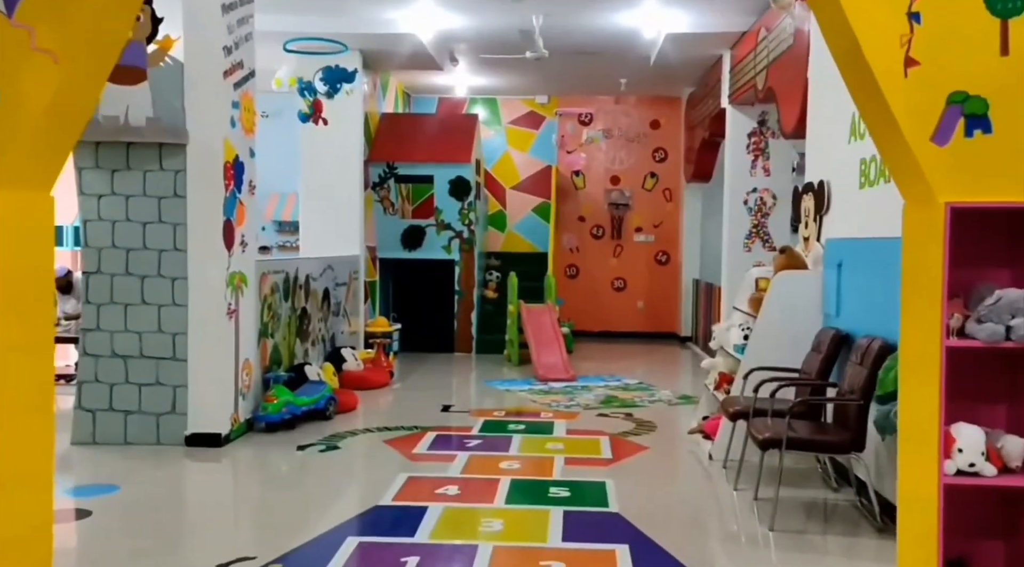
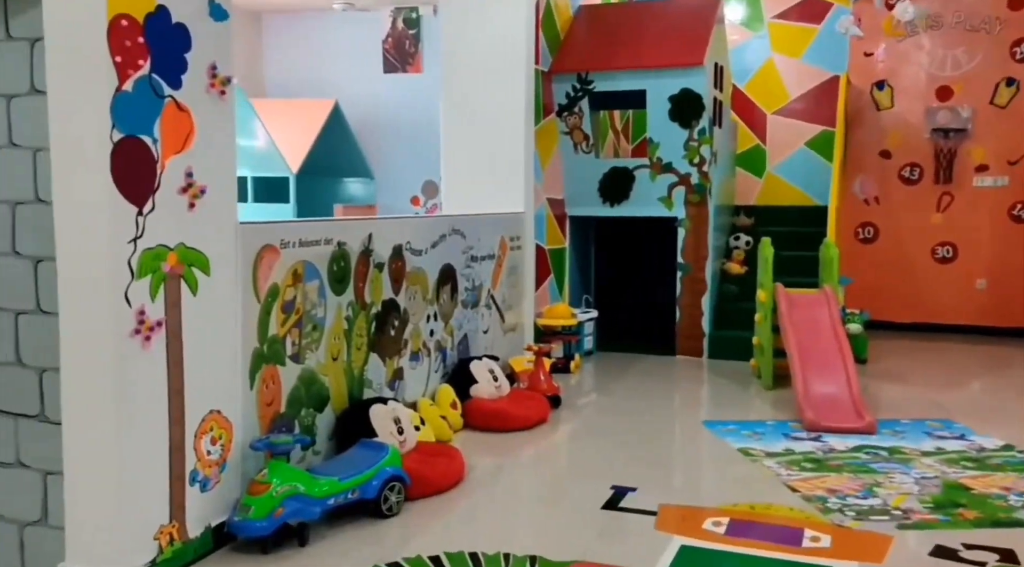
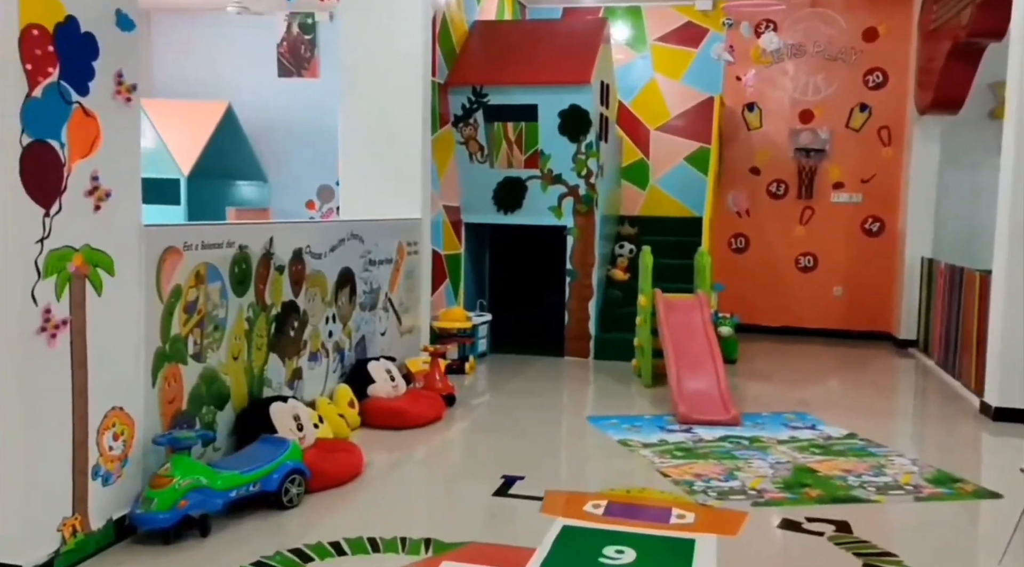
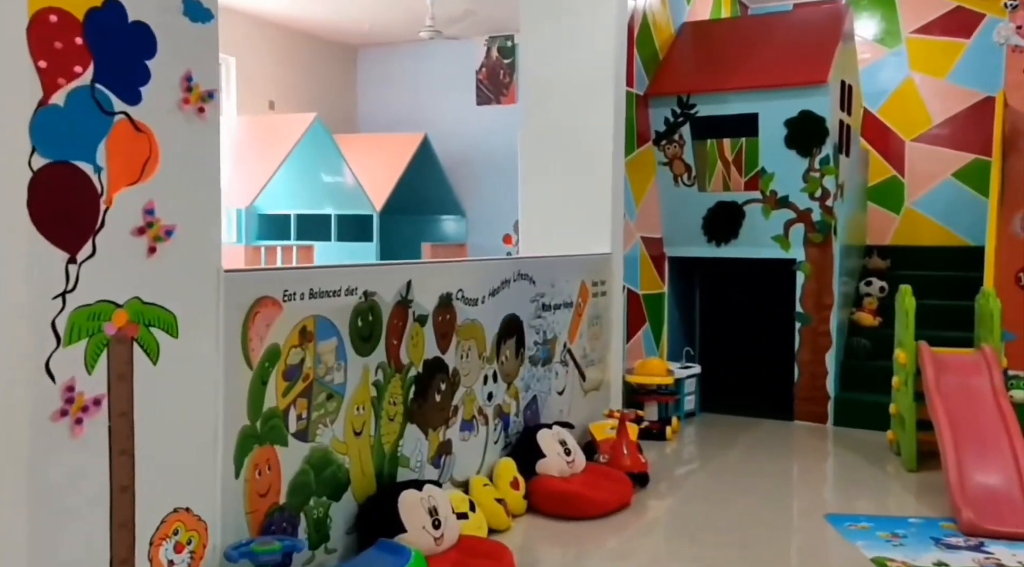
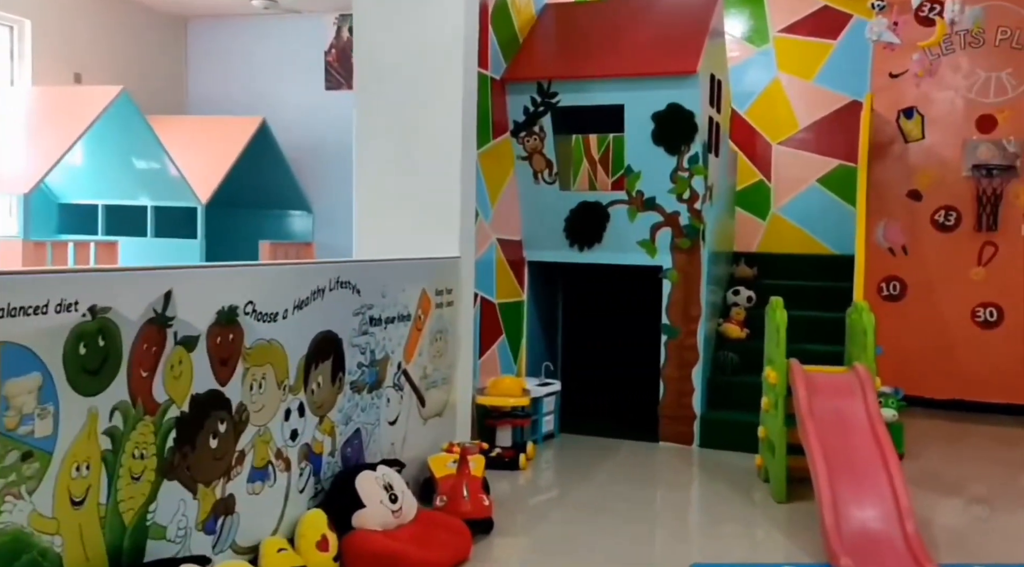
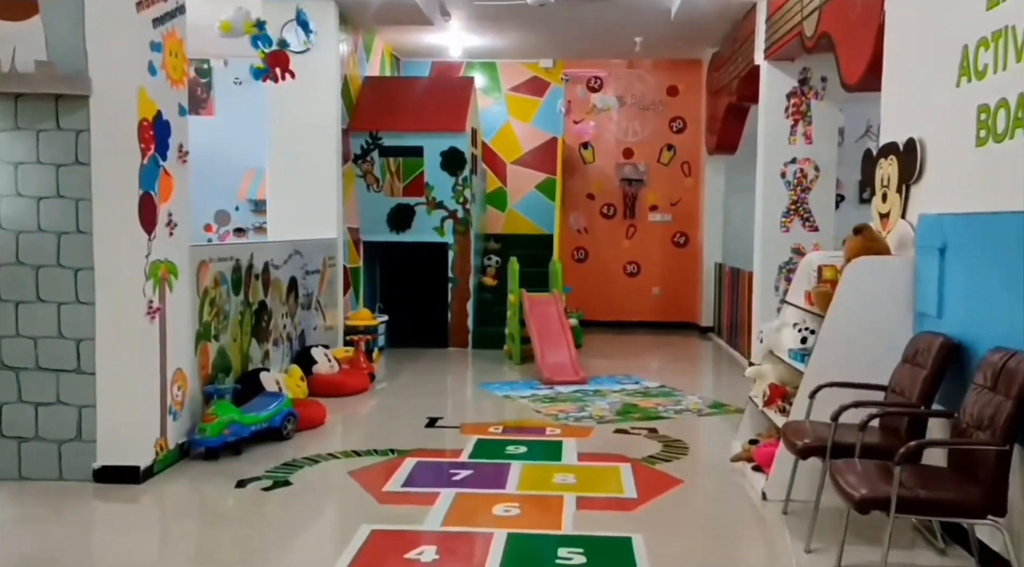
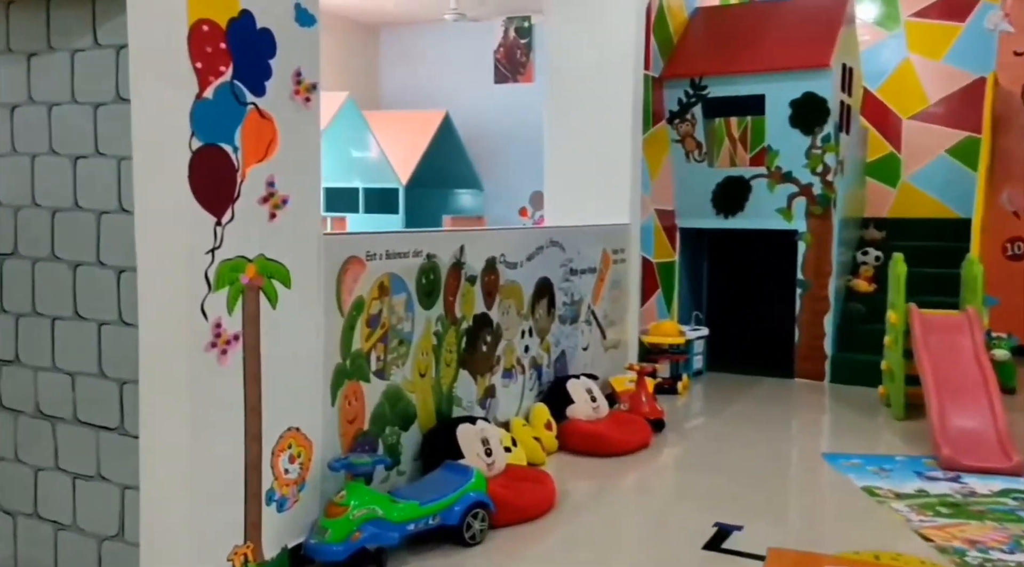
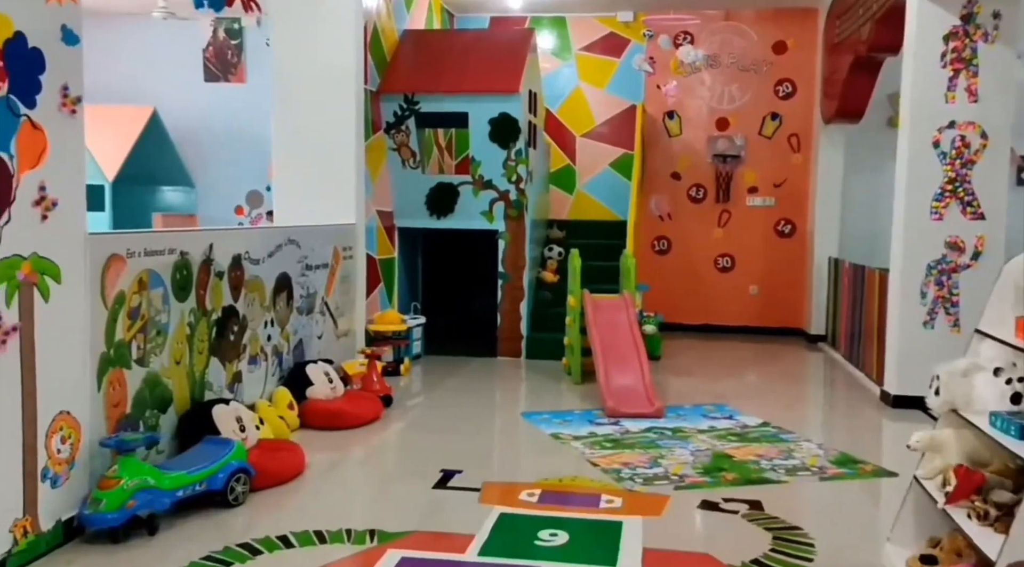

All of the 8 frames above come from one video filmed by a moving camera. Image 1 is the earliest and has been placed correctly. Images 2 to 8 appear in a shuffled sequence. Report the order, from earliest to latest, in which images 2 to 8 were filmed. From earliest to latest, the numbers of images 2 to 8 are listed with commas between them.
6, 8, 3, 2, 7, 4, 5
